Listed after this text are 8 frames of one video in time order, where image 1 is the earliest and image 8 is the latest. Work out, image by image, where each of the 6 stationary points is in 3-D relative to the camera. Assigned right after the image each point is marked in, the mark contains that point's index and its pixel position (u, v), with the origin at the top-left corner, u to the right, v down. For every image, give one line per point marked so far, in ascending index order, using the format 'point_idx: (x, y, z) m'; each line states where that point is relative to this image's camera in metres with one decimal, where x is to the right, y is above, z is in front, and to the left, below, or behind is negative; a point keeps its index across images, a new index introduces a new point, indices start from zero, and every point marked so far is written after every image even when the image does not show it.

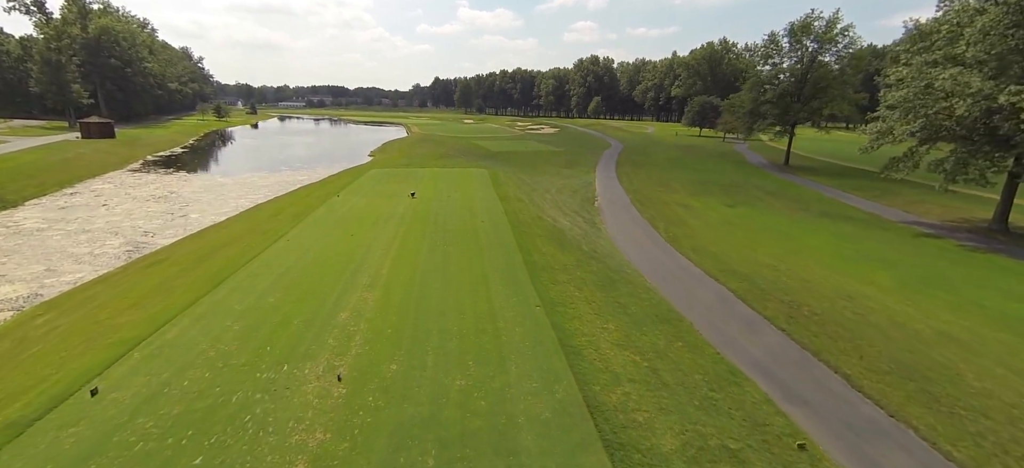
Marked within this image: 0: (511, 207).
0: (0.0, +1.2, +18.8) m
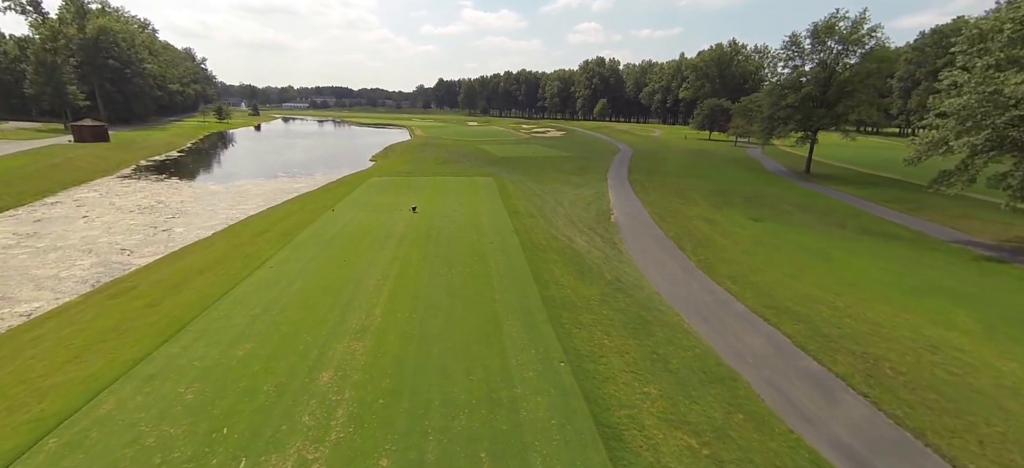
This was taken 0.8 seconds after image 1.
0: (+0.4, +0.4, +17.1) m
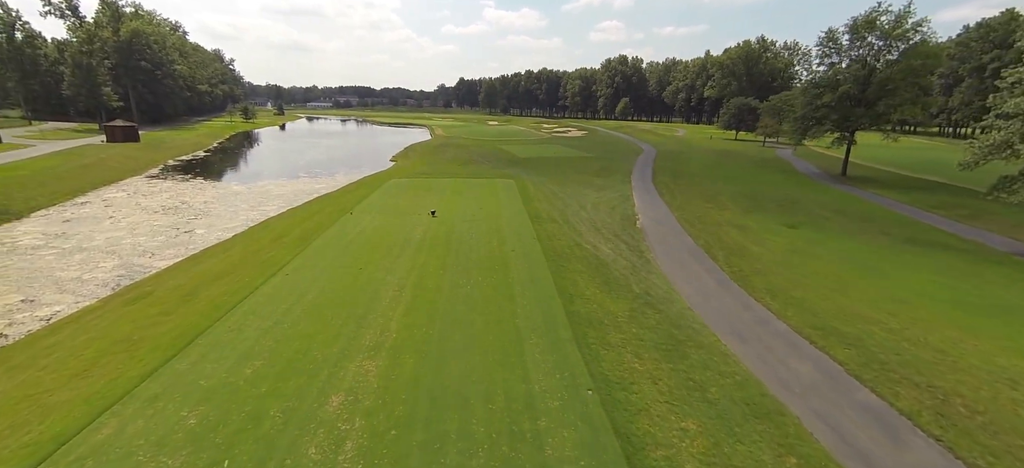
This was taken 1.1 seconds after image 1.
0: (+1.3, +0.1, +16.5) m
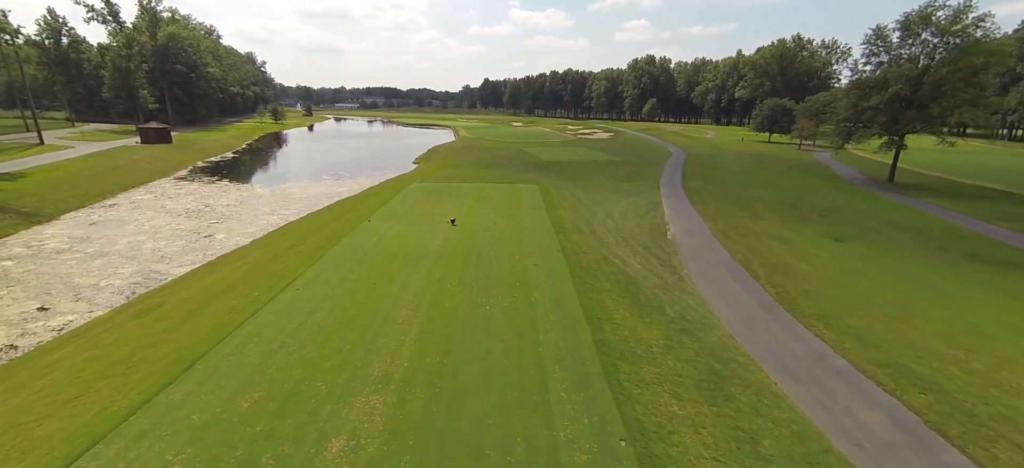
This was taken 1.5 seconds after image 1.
0: (+2.1, -0.3, +15.5) m
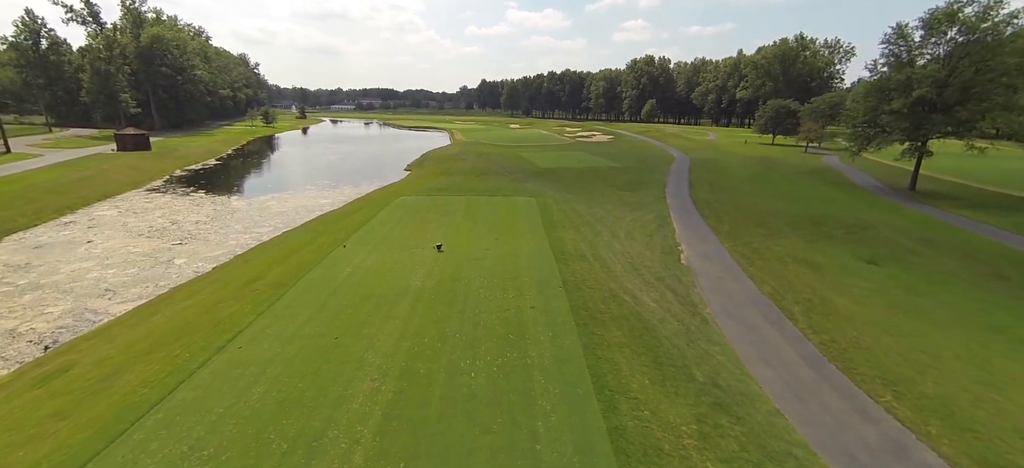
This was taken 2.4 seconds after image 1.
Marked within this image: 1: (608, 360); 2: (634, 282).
0: (+1.9, -1.3, +13.4) m
1: (+2.1, -2.7, +9.1) m
2: (+4.1, -1.5, +13.8) m
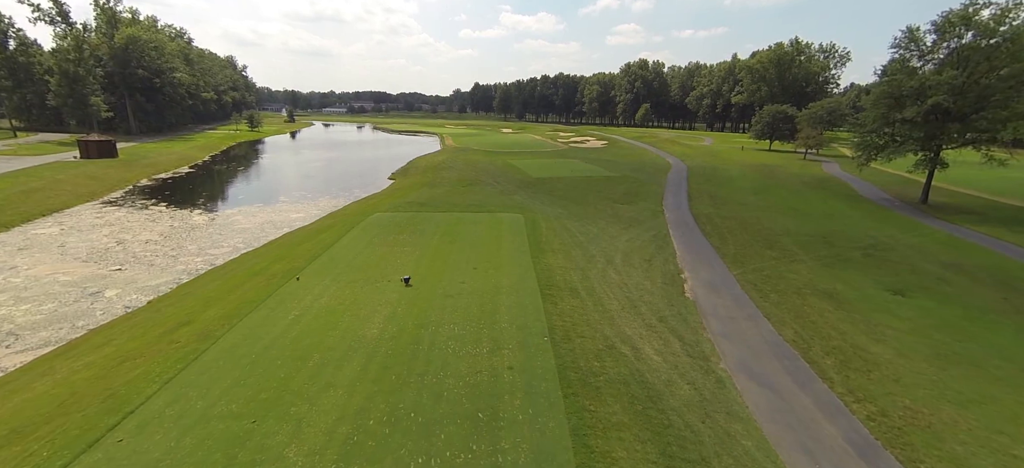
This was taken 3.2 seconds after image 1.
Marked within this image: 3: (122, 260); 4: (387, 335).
0: (+1.3, -2.3, +11.4) m
1: (+1.5, -3.6, +7.0) m
2: (+3.4, -2.5, +11.7) m
3: (-17.3, -1.2, +18.3) m
4: (-3.1, -2.4, +10.3) m
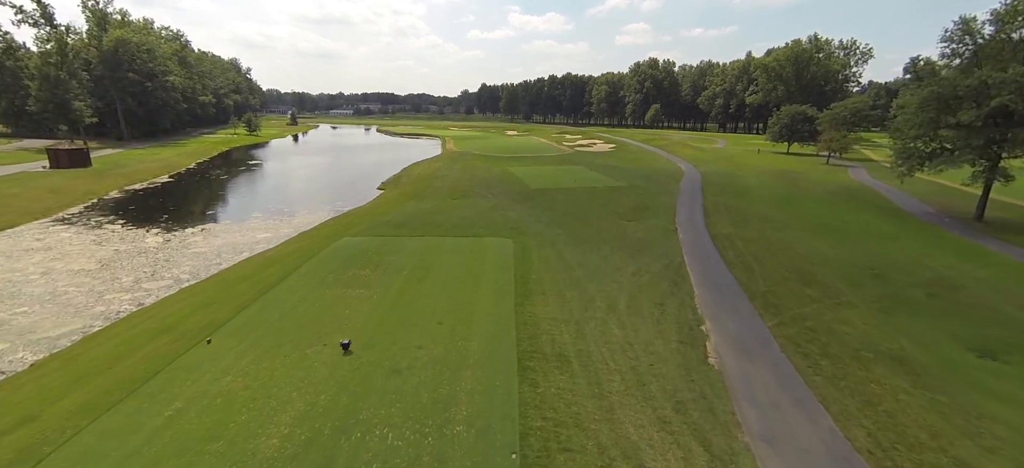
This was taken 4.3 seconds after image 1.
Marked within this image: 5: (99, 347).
0: (+0.5, -3.5, +8.2) m
1: (+0.7, -4.9, +3.8) m
2: (+2.7, -3.8, +8.5) m
3: (-17.9, -2.4, +15.6) m
4: (-3.9, -3.7, +7.3) m
5: (-11.4, -3.1, +11.5) m
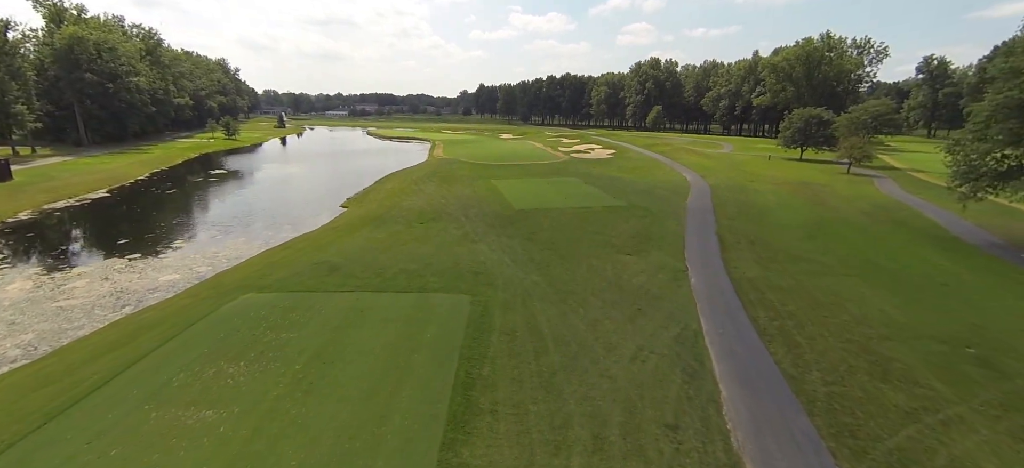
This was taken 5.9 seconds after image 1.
0: (-1.0, -5.4, +3.2) m
1: (-0.8, -6.8, -1.2) m
2: (+1.2, -5.7, +3.5) m
3: (-19.4, -4.3, +10.6) m
4: (-5.4, -5.6, +2.3) m
5: (-12.9, -5.0, +6.5) m
